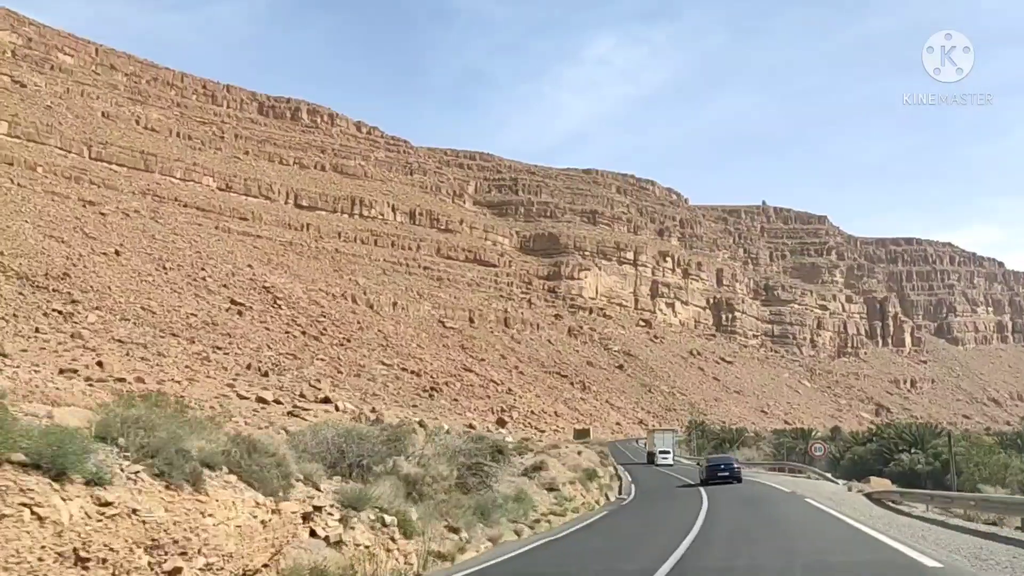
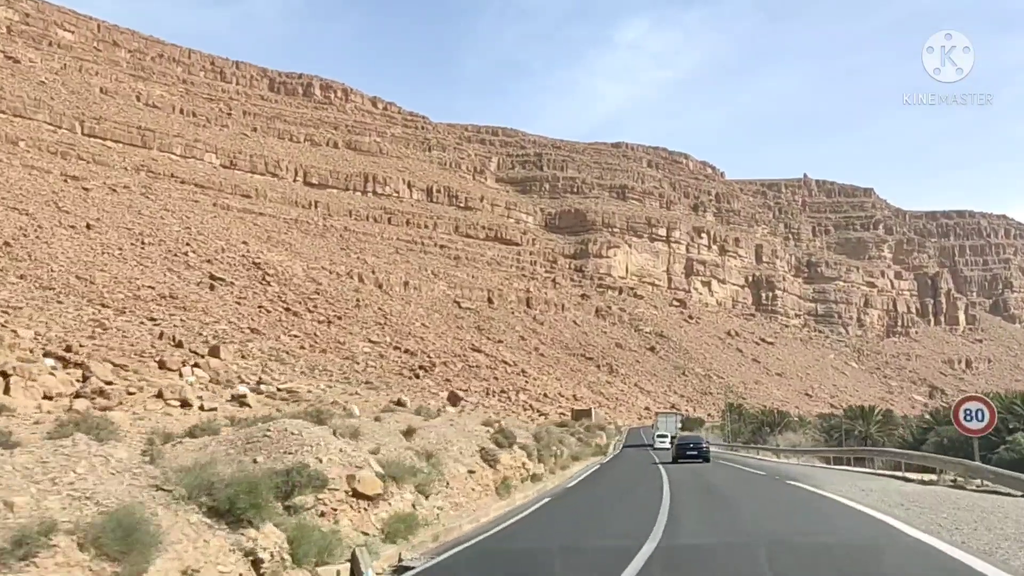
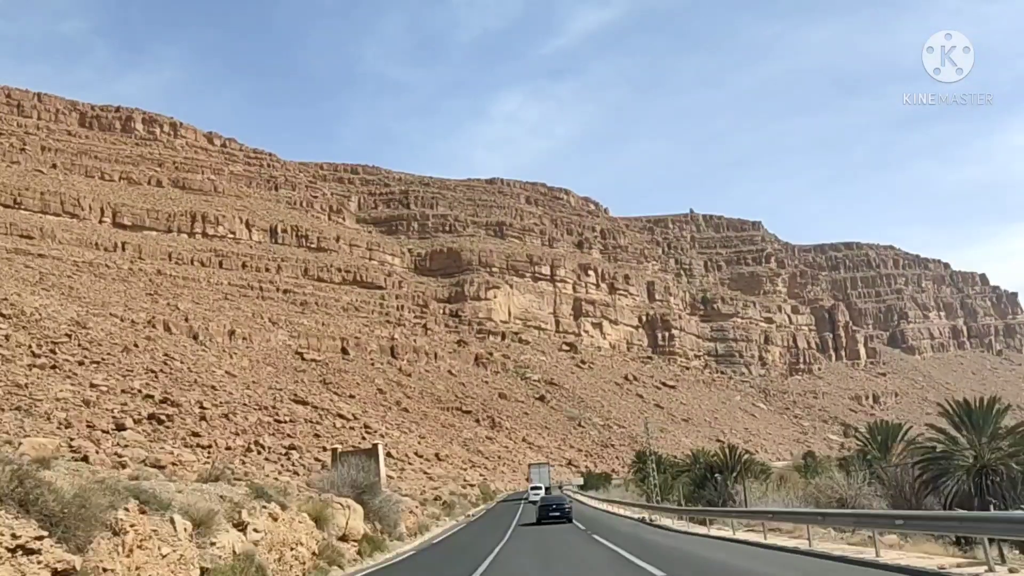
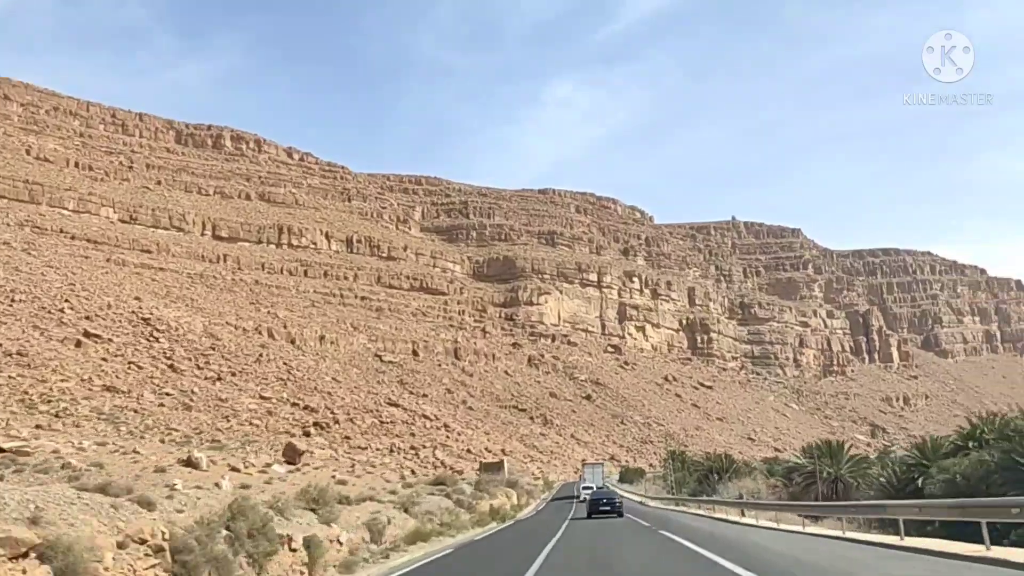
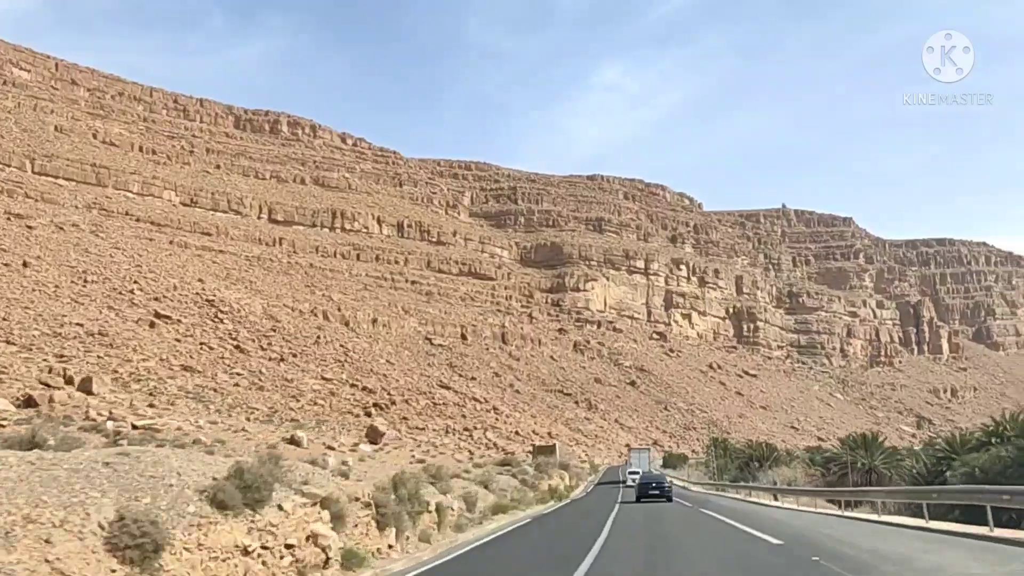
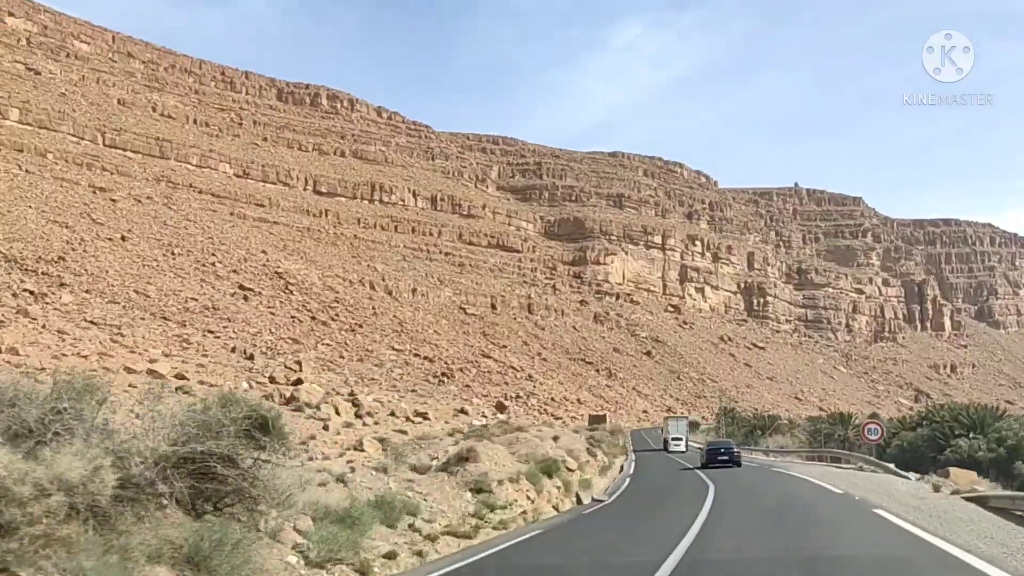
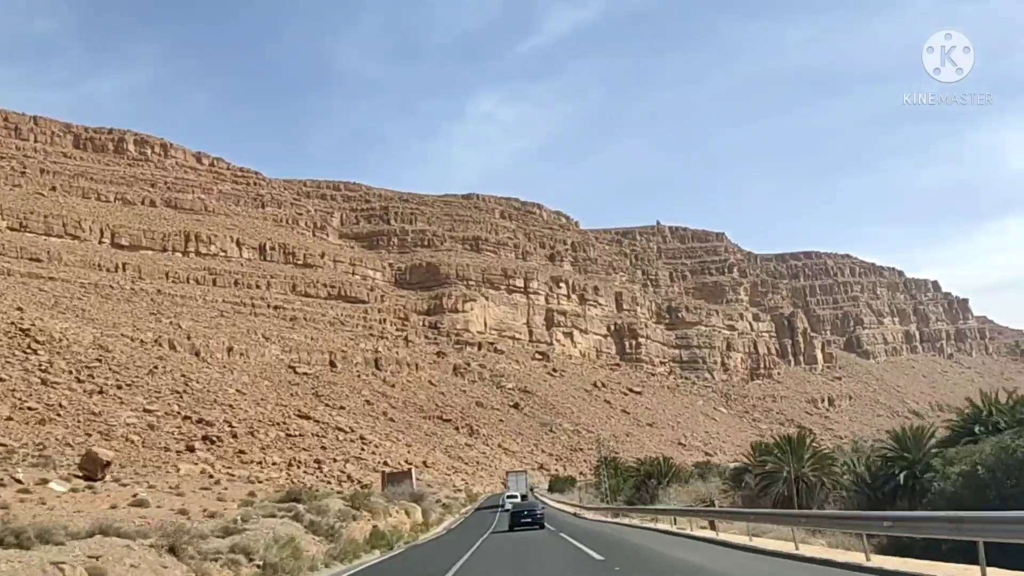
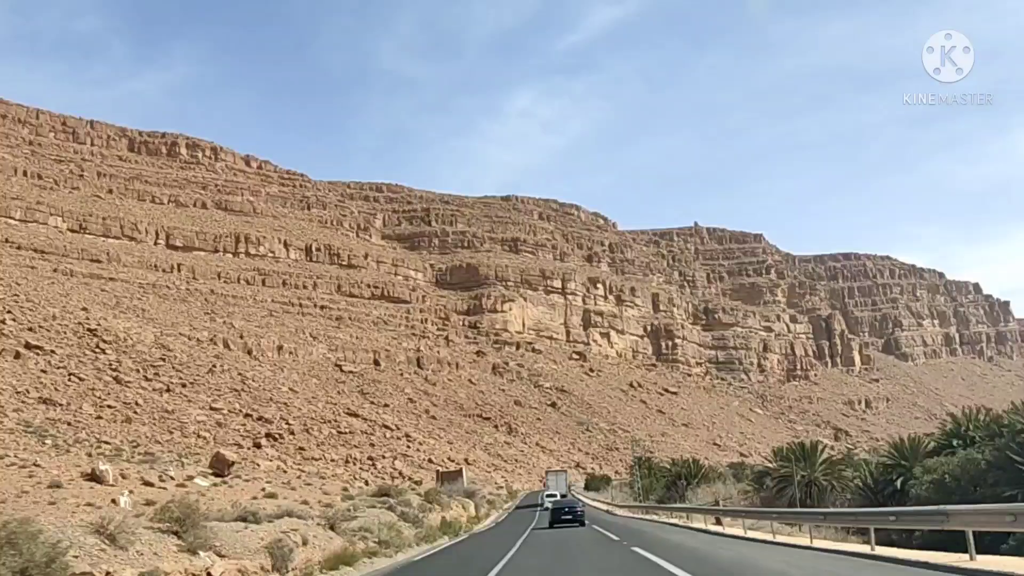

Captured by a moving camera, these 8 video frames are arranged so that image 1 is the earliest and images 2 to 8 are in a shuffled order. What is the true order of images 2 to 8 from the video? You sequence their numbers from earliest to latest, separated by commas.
6, 2, 5, 4, 8, 7, 3
